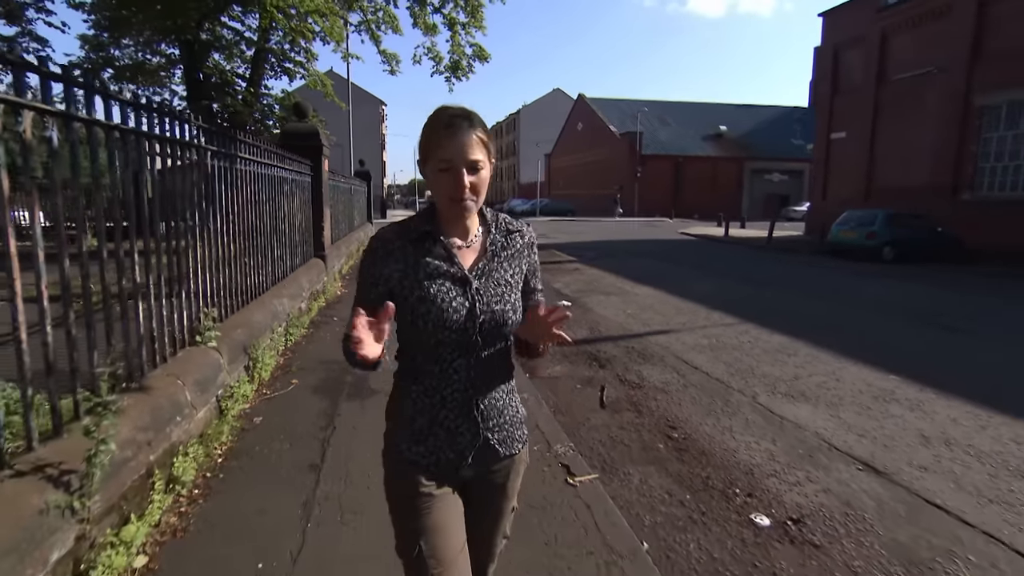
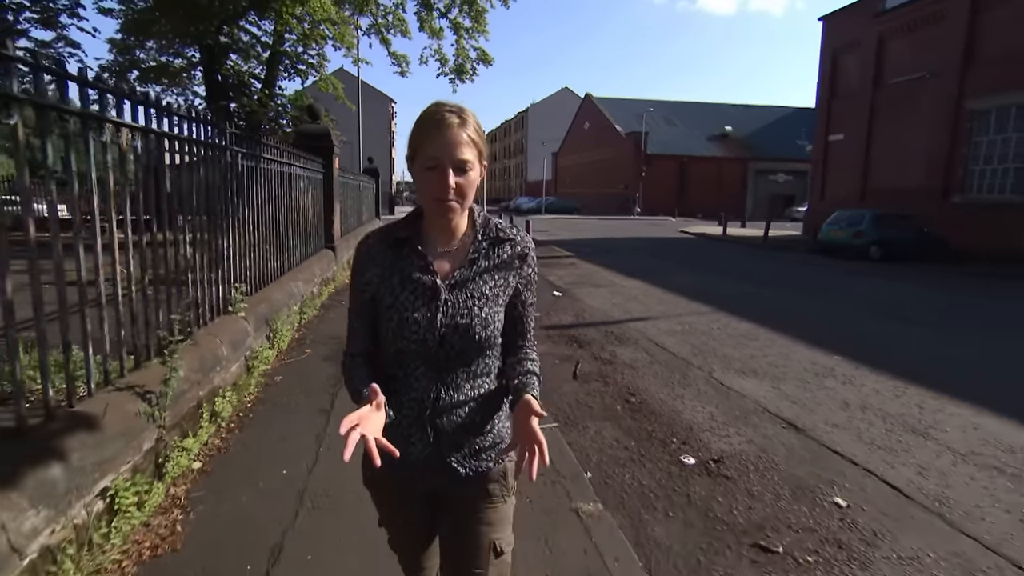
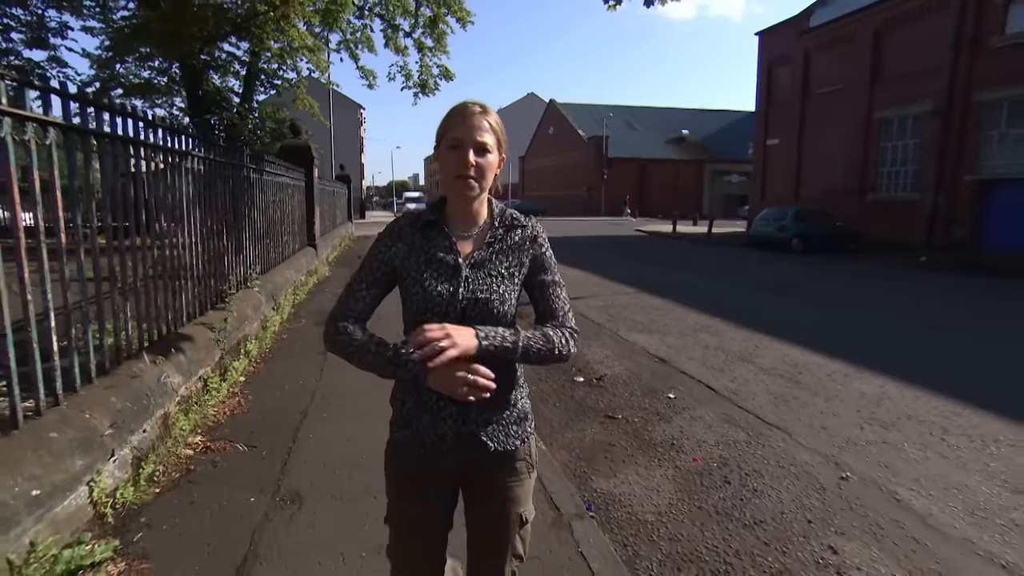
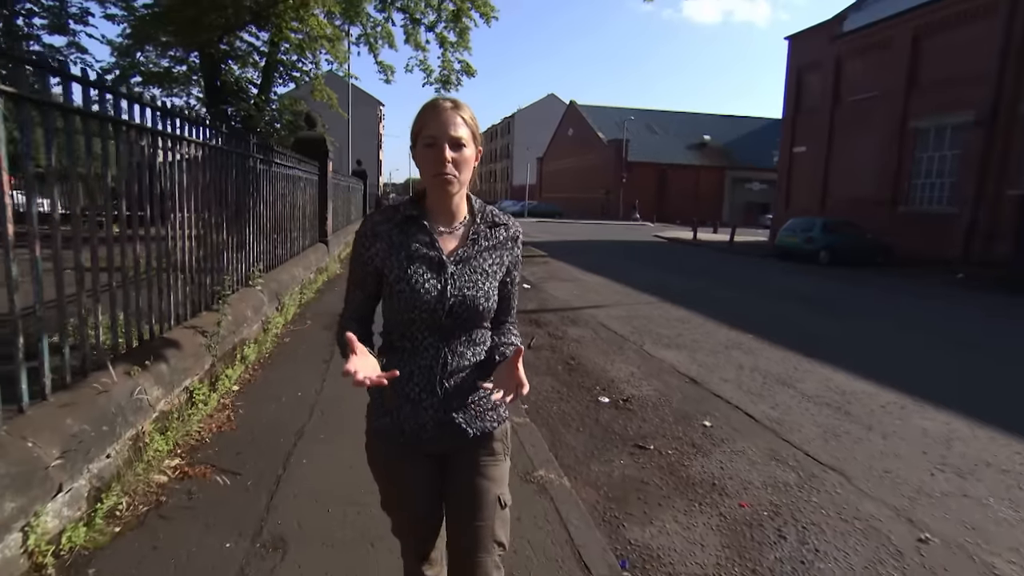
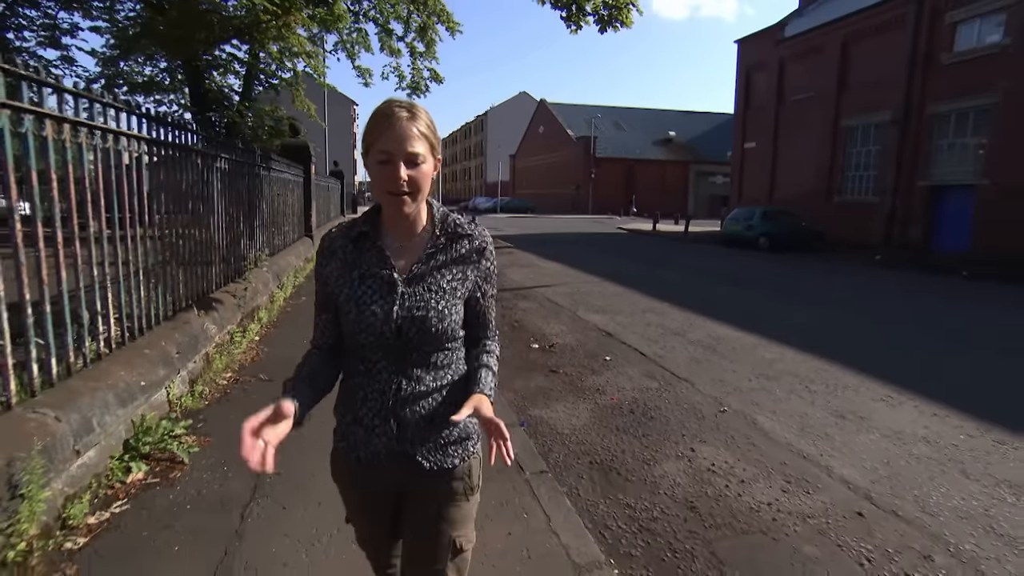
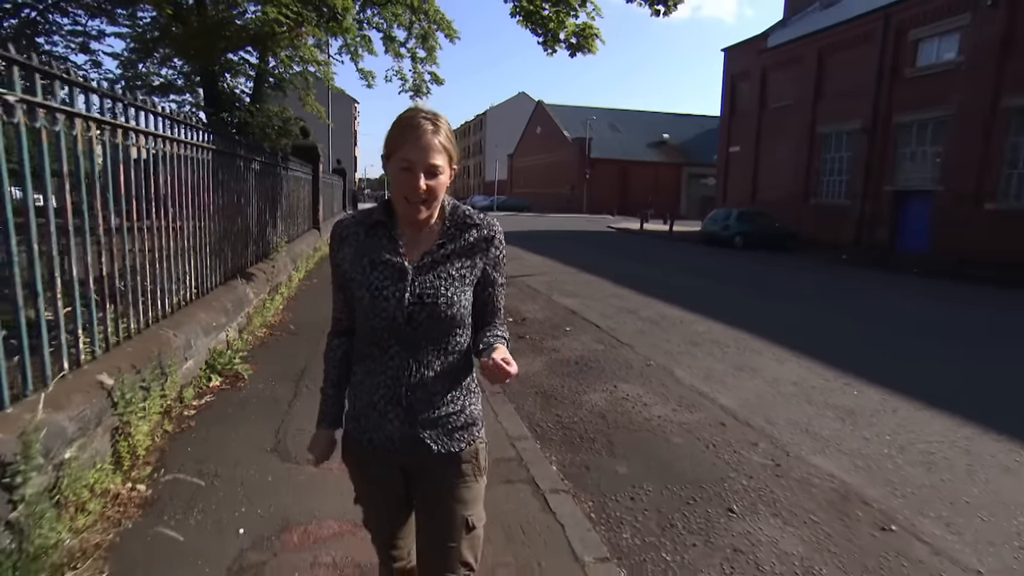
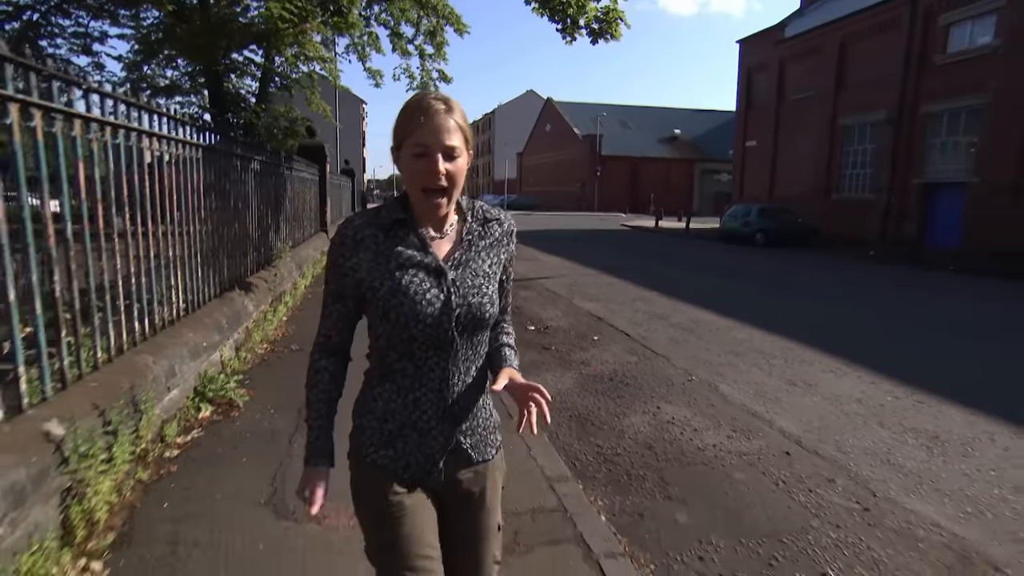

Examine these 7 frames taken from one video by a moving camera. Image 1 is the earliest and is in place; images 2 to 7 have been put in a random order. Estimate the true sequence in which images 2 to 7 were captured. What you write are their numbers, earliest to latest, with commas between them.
2, 4, 3, 5, 7, 6
